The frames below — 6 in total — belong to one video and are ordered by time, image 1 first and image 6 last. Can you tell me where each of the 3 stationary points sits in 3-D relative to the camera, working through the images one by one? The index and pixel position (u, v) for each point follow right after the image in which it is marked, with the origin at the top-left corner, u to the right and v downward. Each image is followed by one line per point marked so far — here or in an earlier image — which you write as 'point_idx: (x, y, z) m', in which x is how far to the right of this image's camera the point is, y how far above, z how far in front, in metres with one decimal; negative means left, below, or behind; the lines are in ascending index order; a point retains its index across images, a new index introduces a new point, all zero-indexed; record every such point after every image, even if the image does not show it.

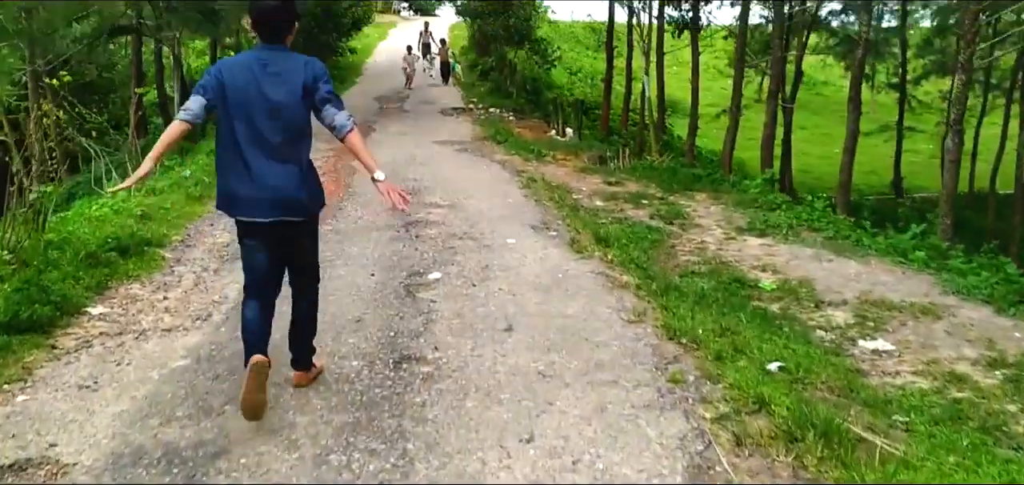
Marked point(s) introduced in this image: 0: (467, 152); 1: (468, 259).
0: (-0.7, +1.3, +12.7) m
1: (-0.3, -0.1, +6.6) m
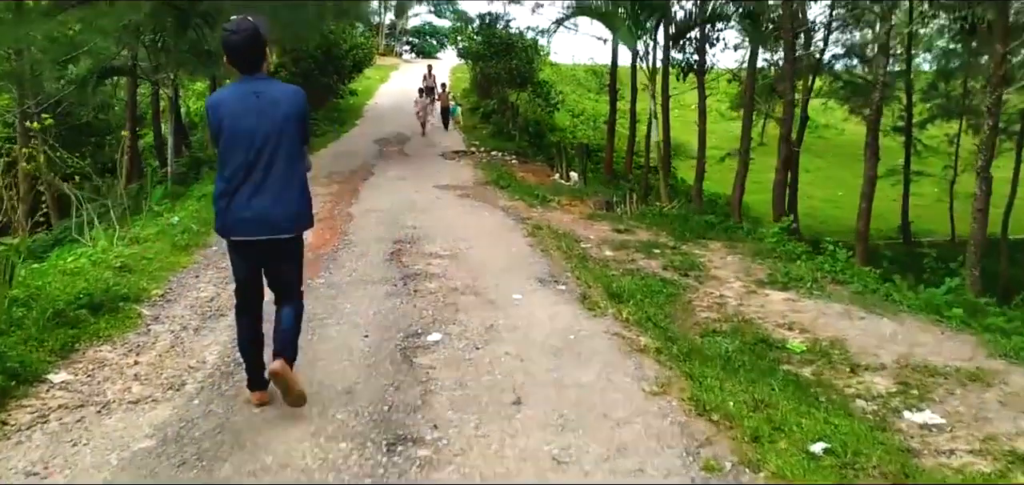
0: (-0.6, +0.6, +12.3) m
1: (-0.3, -0.5, +6.0) m
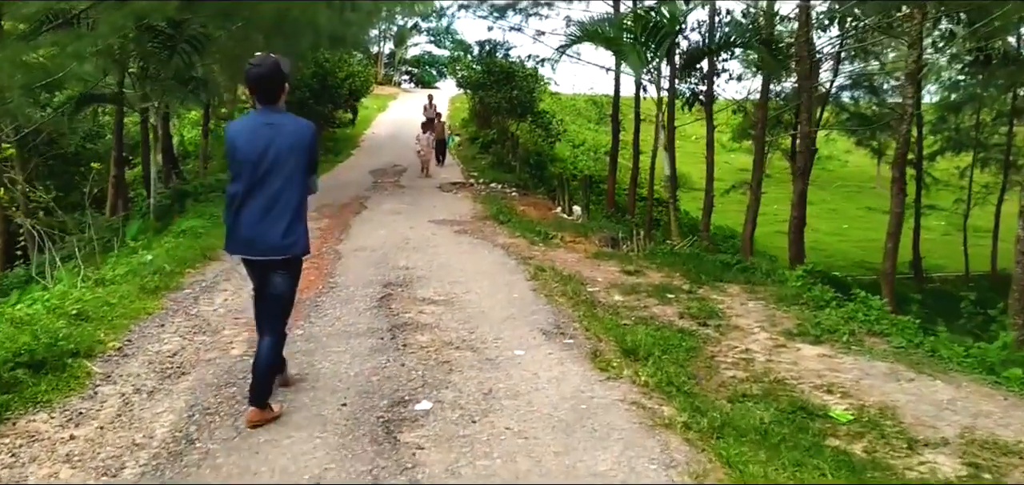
0: (-0.6, +0.1, +11.5) m
1: (-0.3, -0.8, +5.3) m
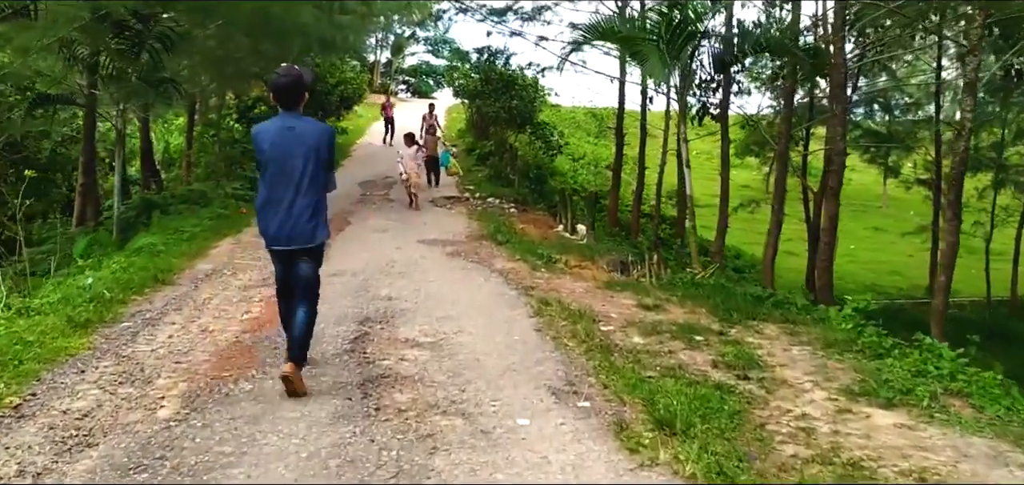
0: (-0.6, -0.2, +10.3) m
1: (-0.3, -1.0, +4.0) m
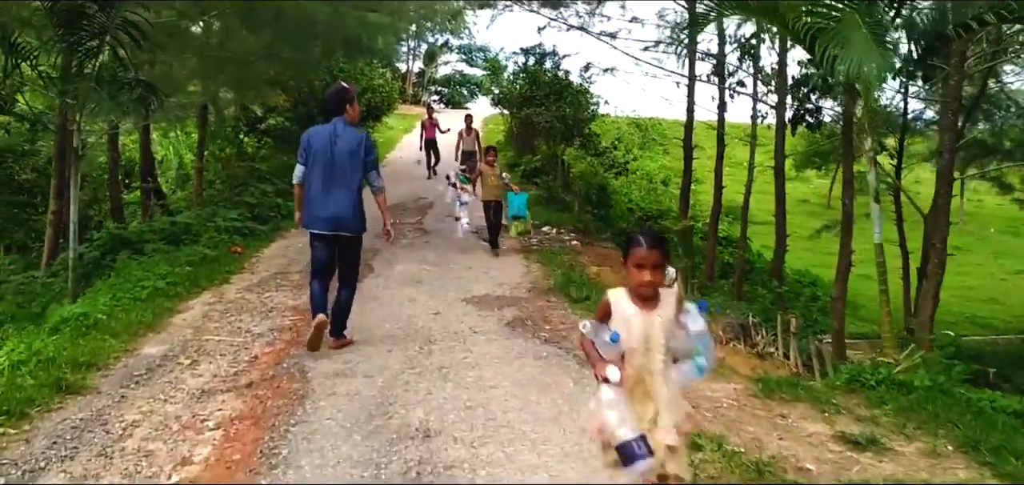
0: (+0.1, -0.7, +7.1) m
1: (+0.2, -1.5, +0.8) m
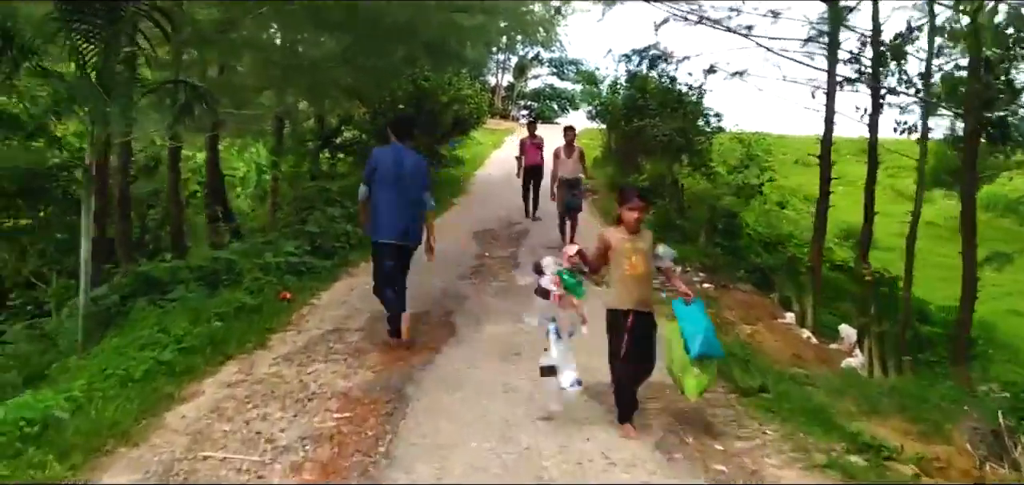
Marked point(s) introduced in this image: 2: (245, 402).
0: (+0.9, -1.1, +4.6) m
1: (+0.4, -1.8, -1.7) m
2: (-1.7, -1.0, +5.5) m
